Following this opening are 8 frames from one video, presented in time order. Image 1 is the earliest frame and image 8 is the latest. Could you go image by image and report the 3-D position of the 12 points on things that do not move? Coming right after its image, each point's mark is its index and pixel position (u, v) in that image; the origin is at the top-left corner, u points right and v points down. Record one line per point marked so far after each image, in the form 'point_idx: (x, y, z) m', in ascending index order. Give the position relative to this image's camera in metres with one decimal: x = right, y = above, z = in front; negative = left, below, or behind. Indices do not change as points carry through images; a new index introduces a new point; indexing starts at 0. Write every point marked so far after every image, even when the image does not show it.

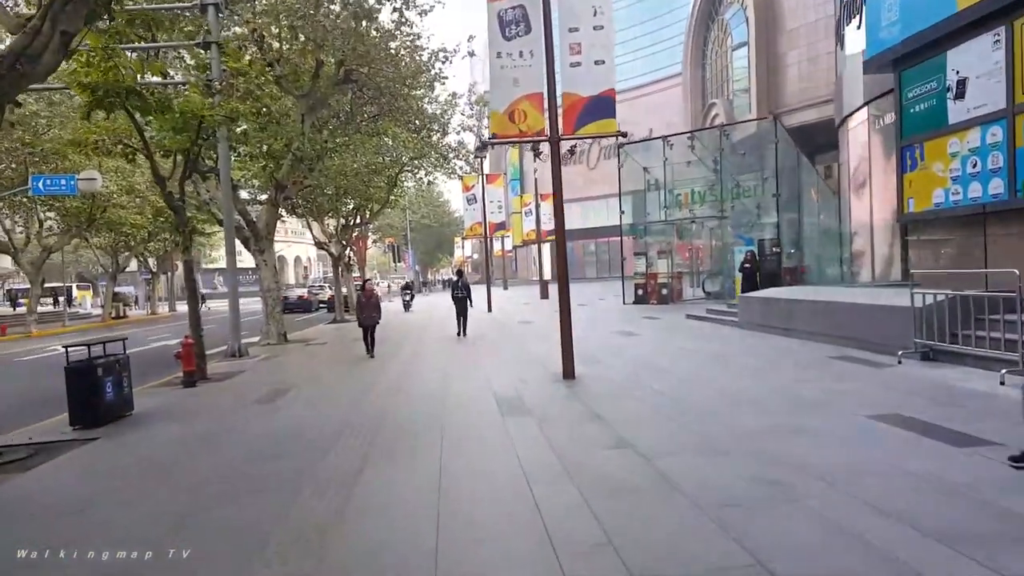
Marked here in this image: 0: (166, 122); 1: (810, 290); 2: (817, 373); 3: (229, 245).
0: (-4.9, +2.4, +10.6) m
1: (+5.7, 0.0, +14.3) m
2: (+4.2, -1.2, +10.6) m
3: (-5.4, +0.9, +14.3) m
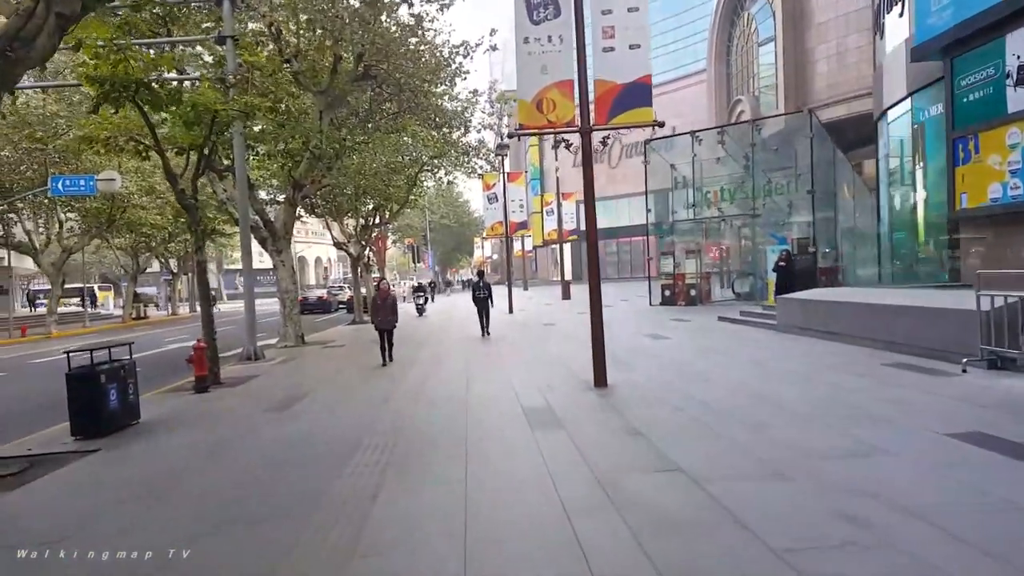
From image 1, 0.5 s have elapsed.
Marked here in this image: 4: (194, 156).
0: (-4.5, +2.3, +10.2) m
1: (+6.2, -0.1, +13.6) m
2: (+4.6, -1.2, +9.9) m
3: (-4.9, +0.8, +13.8) m
4: (-4.6, +1.9, +10.9) m
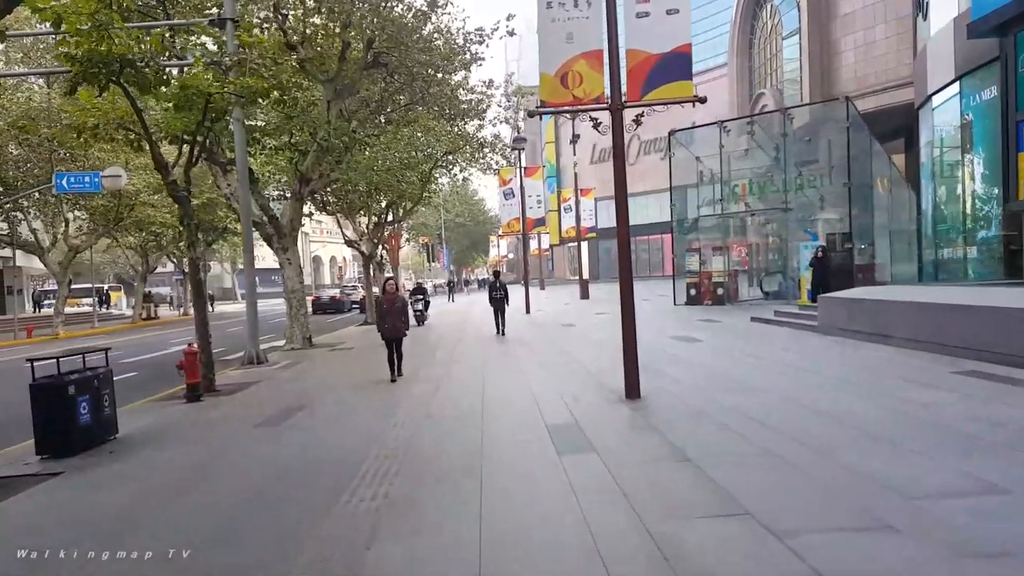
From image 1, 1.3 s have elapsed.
0: (-4.3, +2.3, +9.4) m
1: (+6.5, 0.0, +12.6) m
2: (+4.8, -1.2, +9.0) m
3: (-4.6, +0.9, +13.0) m
4: (-4.4, +1.9, +10.1) m
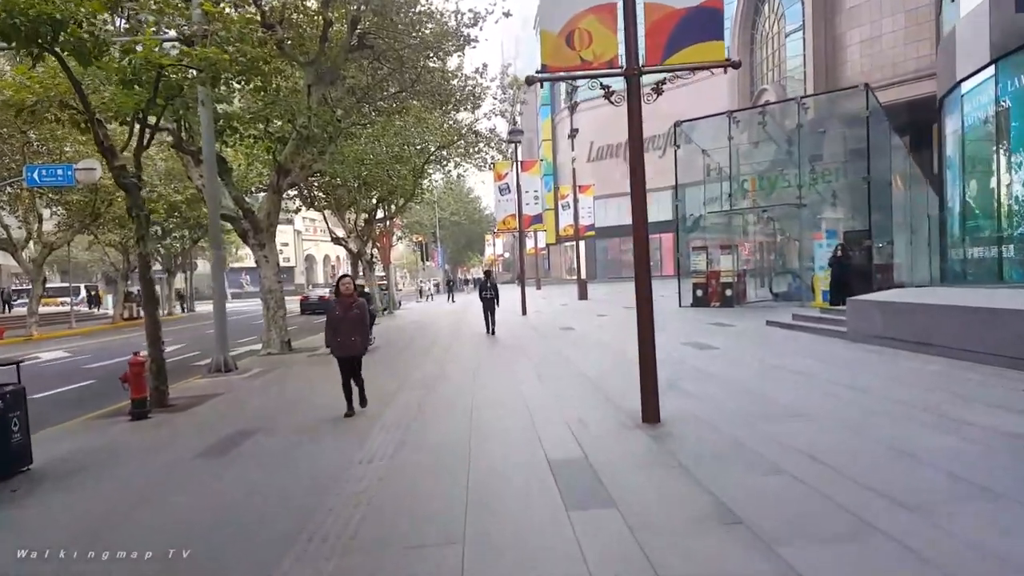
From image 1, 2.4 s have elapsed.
0: (-4.3, +2.3, +8.2) m
1: (+6.4, -0.1, +11.5) m
2: (+4.7, -1.2, +7.9) m
3: (-4.7, +0.9, +11.9) m
4: (-4.4, +1.9, +9.0) m
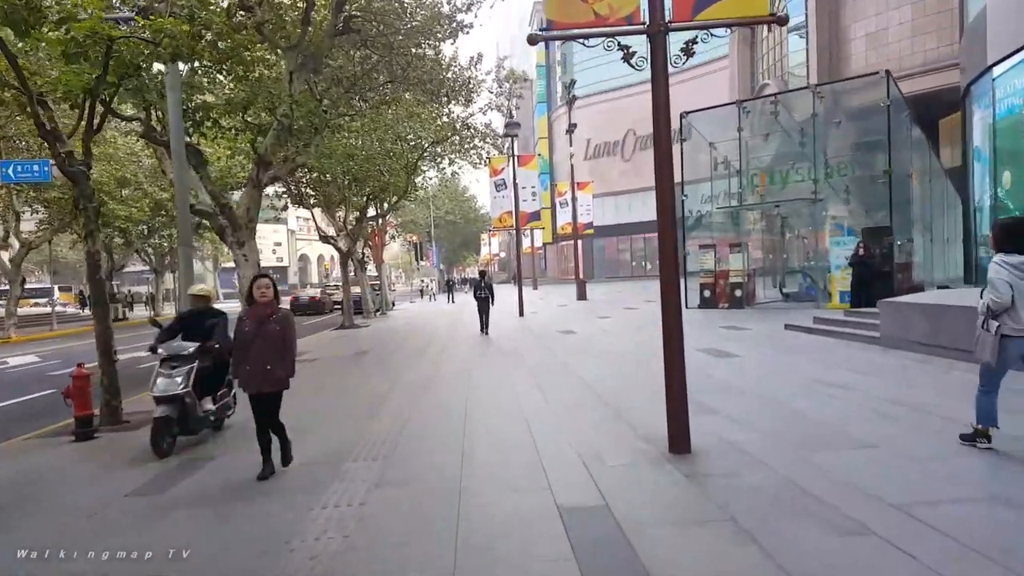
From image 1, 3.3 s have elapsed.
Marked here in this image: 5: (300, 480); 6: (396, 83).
0: (-4.4, +2.3, +7.2) m
1: (+6.4, -0.1, +10.5) m
2: (+4.7, -1.3, +6.9) m
3: (-4.7, +0.8, +10.9) m
4: (-4.4, +1.9, +8.0) m
5: (-2.0, -1.8, +7.1) m
6: (-2.7, +4.8, +17.6) m
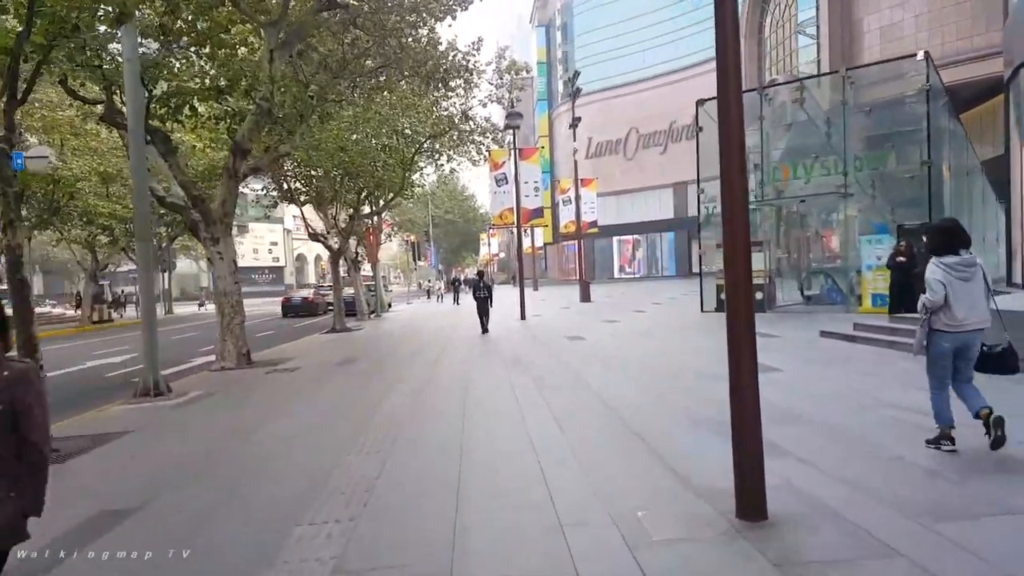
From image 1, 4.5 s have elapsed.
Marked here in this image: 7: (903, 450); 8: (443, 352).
0: (-4.3, +2.3, +6.0) m
1: (+6.4, -0.1, +9.3) m
2: (+4.8, -1.3, +5.7) m
3: (-4.7, +0.8, +9.6) m
4: (-4.4, +1.9, +6.7) m
5: (-2.0, -1.8, +5.8) m
6: (-2.7, +4.8, +16.4) m
7: (+3.3, -1.4, +6.2) m
8: (-1.7, -1.6, +17.3) m
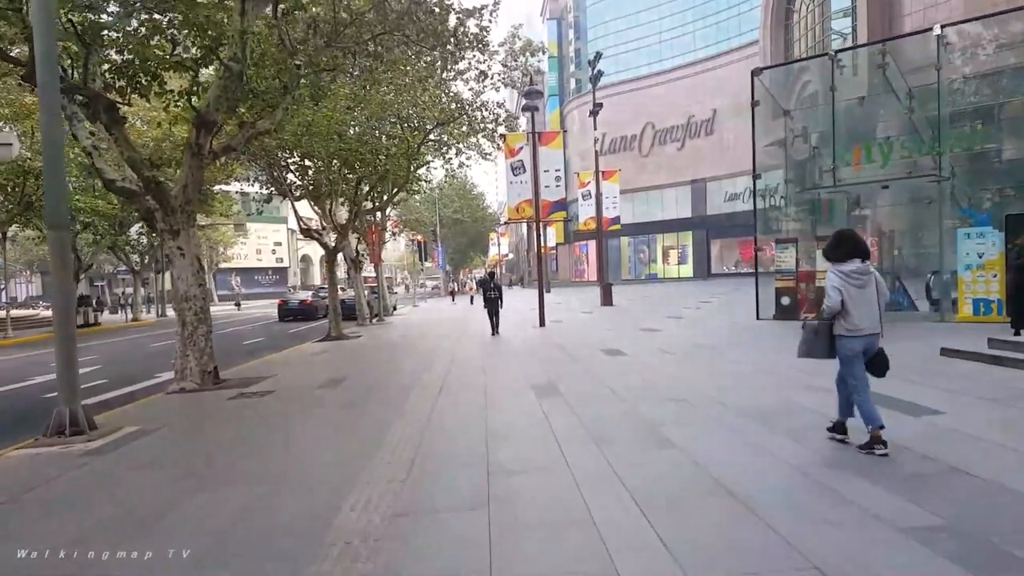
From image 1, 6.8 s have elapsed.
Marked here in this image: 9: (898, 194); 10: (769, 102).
0: (-4.0, +2.3, +3.7) m
1: (+6.7, -0.2, +6.9) m
2: (+5.0, -1.3, +3.3) m
3: (-4.4, +0.8, +7.4) m
4: (-4.1, +1.8, +4.5) m
5: (-1.7, -1.8, +3.5) m
6: (-2.3, +4.7, +14.1) m
7: (+3.6, -1.4, +3.8) m
8: (-1.3, -1.6, +15.0) m
9: (+9.0, +2.2, +17.8) m
10: (+5.6, +4.1, +18.2) m
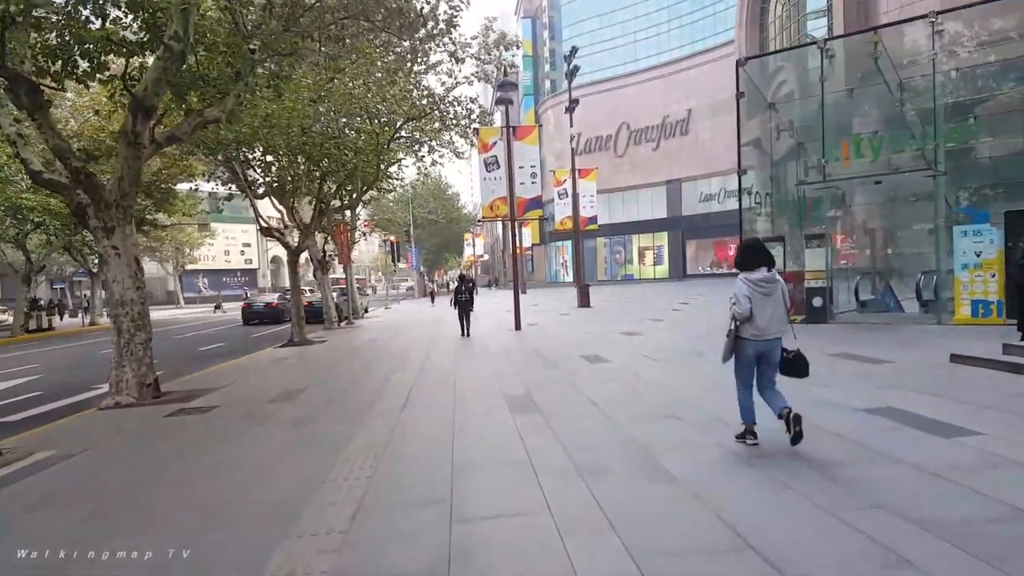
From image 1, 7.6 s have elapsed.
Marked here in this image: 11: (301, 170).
0: (-4.2, +2.2, +2.7) m
1: (+6.5, -0.2, +6.3) m
2: (+4.9, -1.3, +2.6) m
3: (-4.6, +0.7, +6.4) m
4: (-4.3, +1.8, +3.5) m
5: (-1.8, -1.8, +2.6) m
6: (-2.8, +4.7, +13.2) m
7: (+3.5, -1.4, +3.1) m
8: (-1.8, -1.7, +14.1) m
9: (+8.4, +2.2, +17.3) m
10: (+5.0, +4.1, +17.5) m
11: (-5.4, +3.0, +19.4) m
